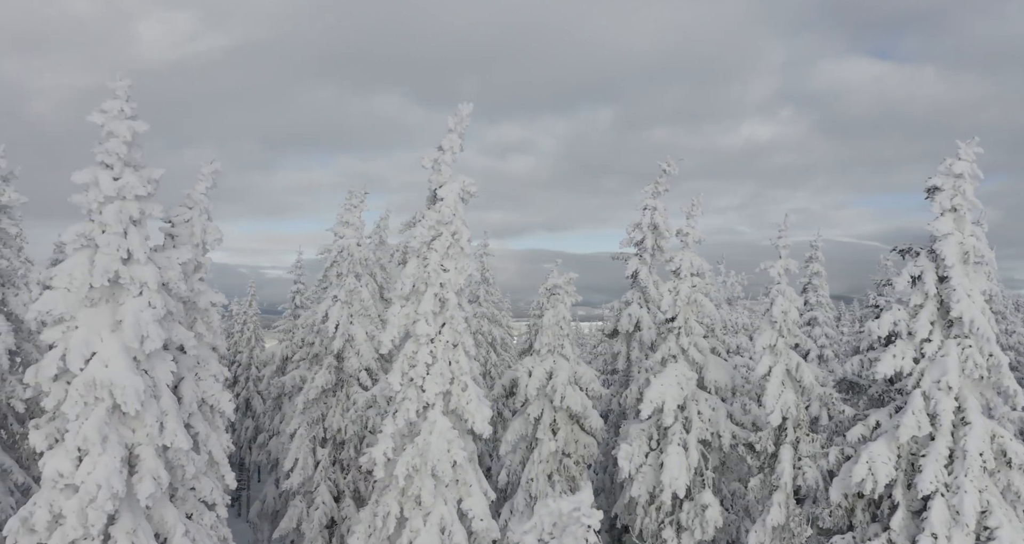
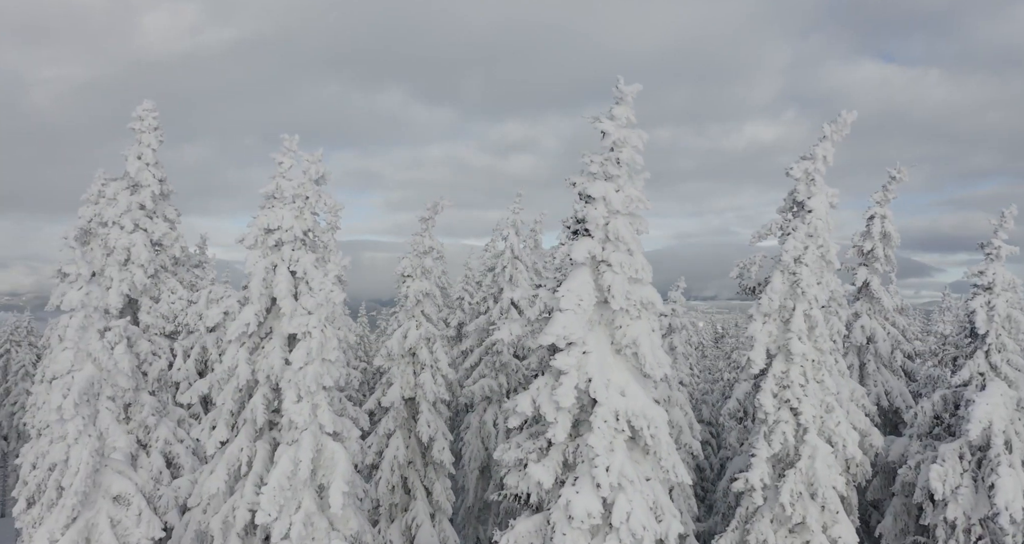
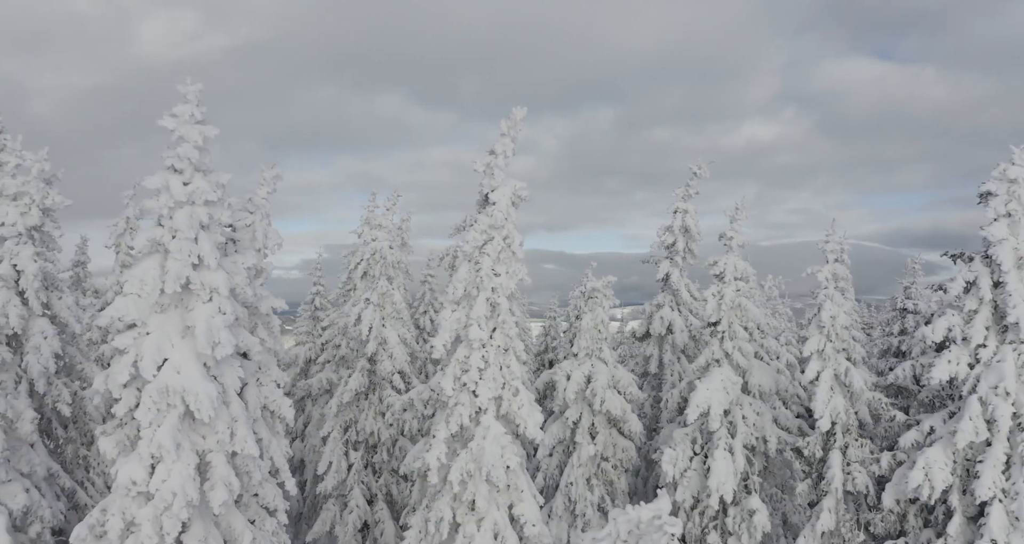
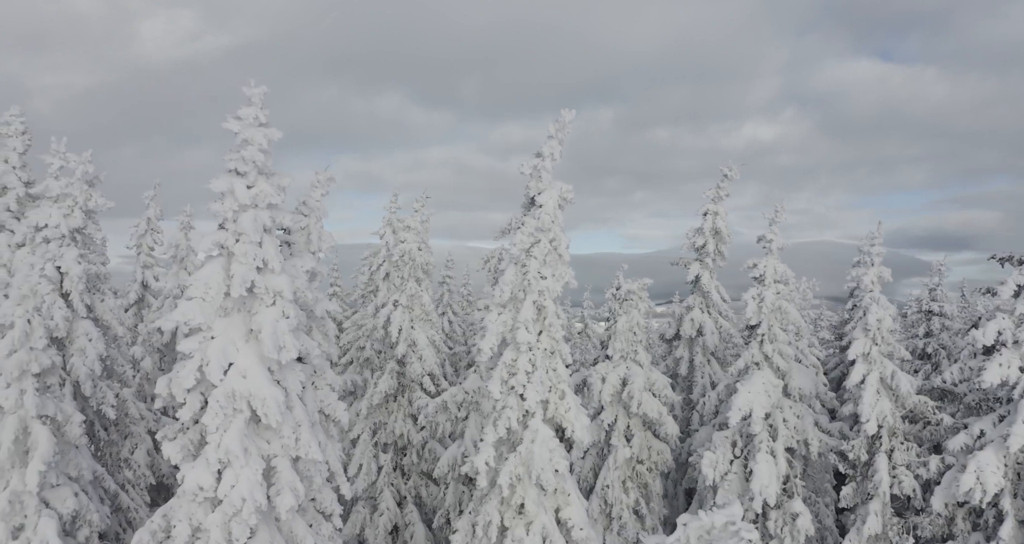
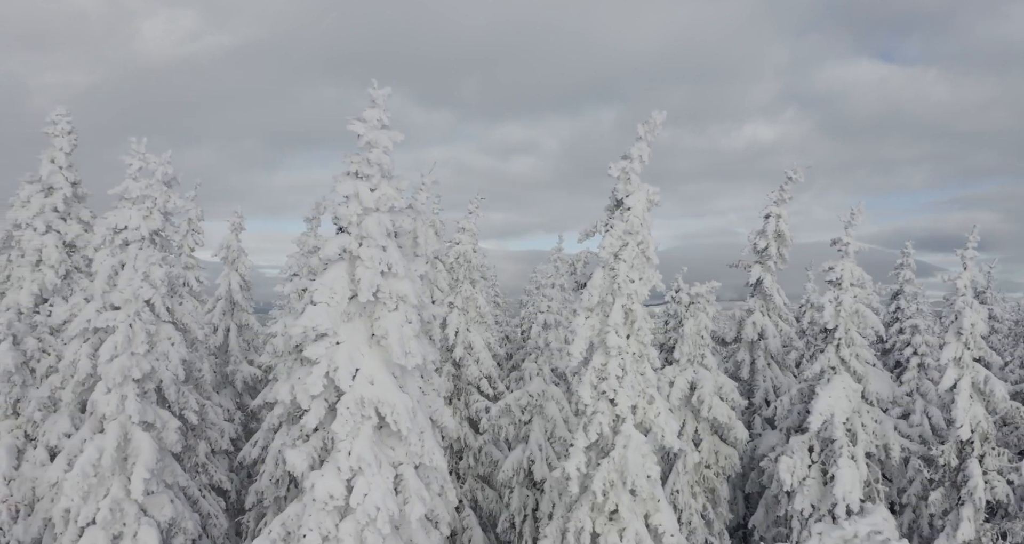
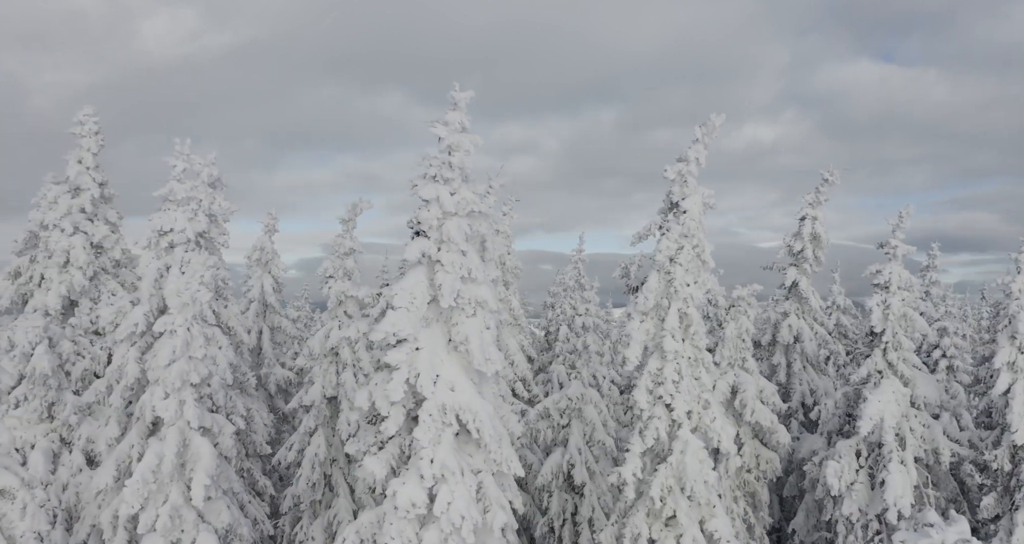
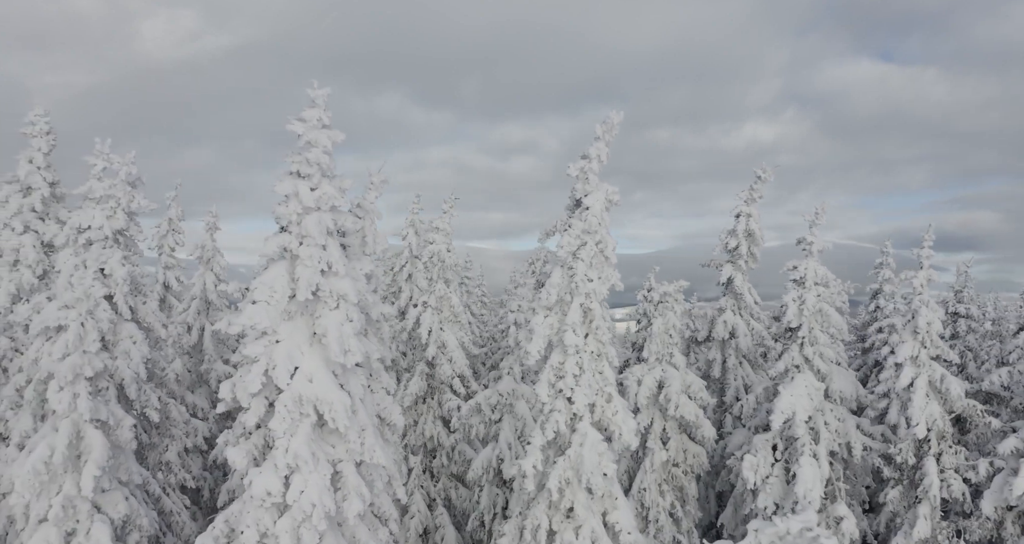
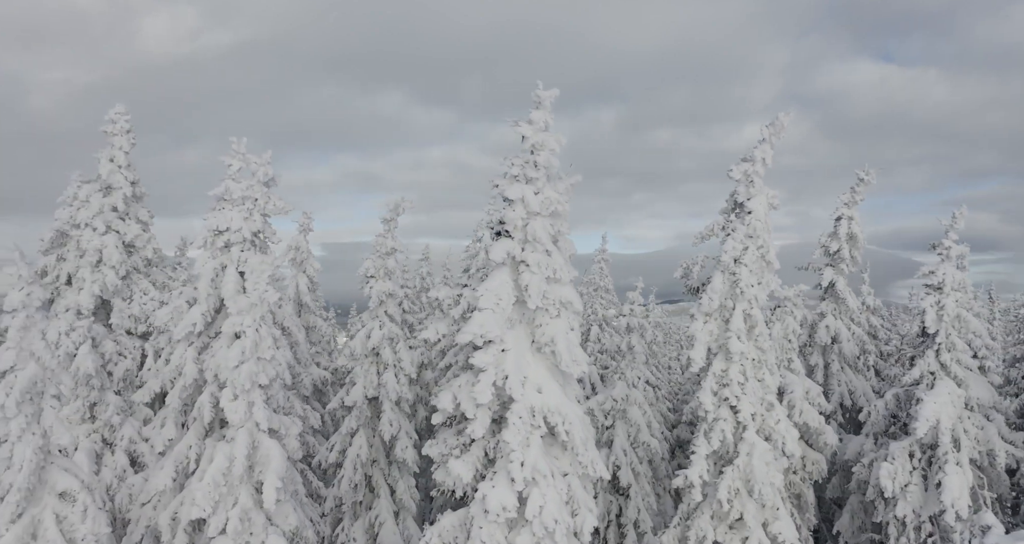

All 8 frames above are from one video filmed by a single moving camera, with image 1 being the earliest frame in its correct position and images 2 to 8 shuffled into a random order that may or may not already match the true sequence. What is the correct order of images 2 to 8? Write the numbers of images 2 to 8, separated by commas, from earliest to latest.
3, 4, 7, 5, 6, 8, 2
